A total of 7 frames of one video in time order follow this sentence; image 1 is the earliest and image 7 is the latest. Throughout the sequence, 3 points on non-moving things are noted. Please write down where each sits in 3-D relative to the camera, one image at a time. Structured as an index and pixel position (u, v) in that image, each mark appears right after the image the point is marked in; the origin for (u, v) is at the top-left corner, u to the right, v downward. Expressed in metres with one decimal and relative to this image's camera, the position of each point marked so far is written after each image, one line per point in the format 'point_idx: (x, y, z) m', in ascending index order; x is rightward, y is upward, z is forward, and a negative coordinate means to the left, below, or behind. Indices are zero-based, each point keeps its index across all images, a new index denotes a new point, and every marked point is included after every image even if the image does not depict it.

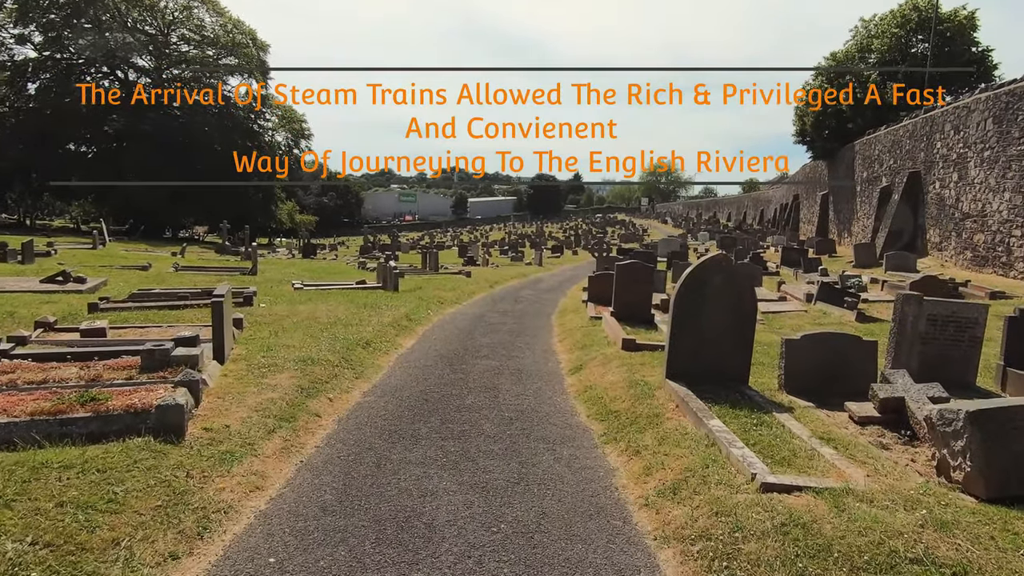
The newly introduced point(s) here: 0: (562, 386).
0: (+0.7, -1.3, +7.2) m
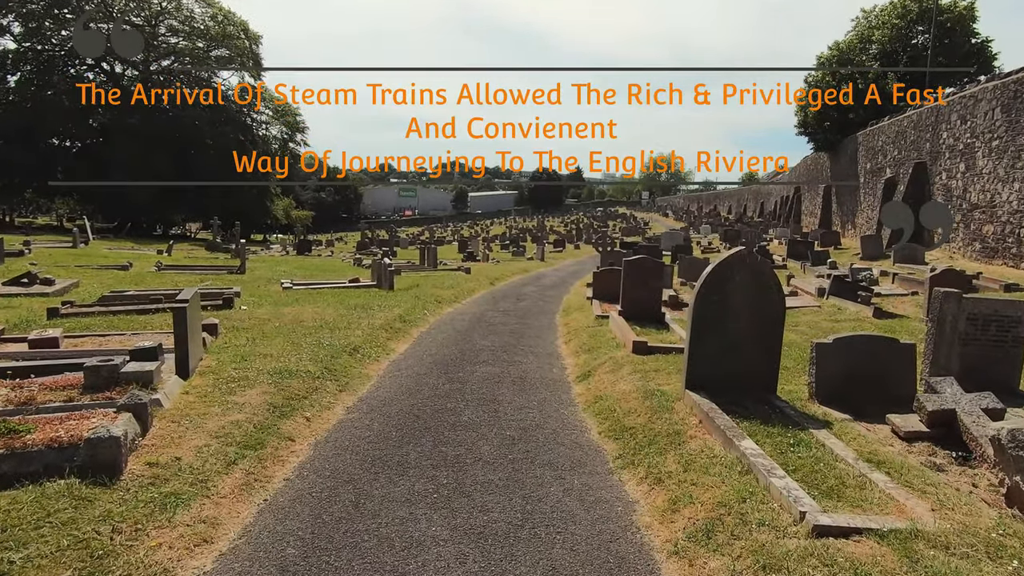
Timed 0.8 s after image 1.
0: (+0.7, -1.3, +6.5) m
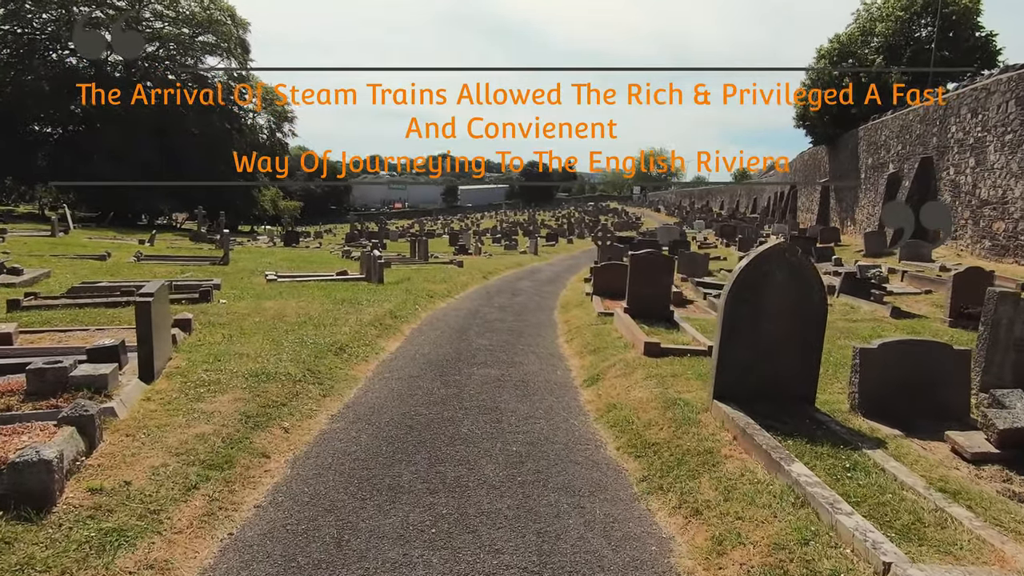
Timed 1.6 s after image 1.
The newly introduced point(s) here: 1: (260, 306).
0: (+0.7, -1.3, +5.9) m
1: (-5.2, -0.4, +11.0) m
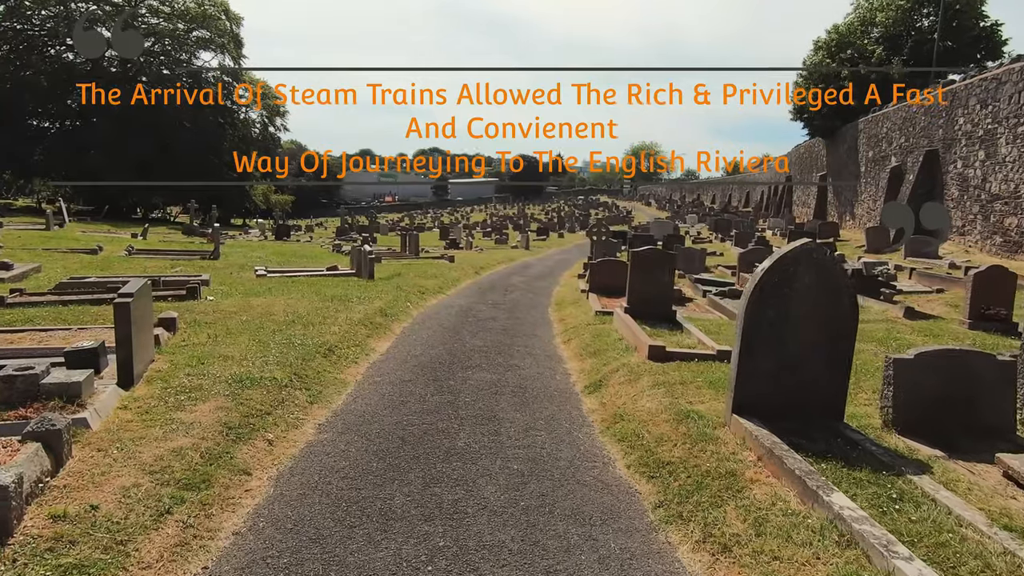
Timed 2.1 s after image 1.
0: (+0.7, -1.3, +5.6) m
1: (-5.2, -0.3, +10.6) m
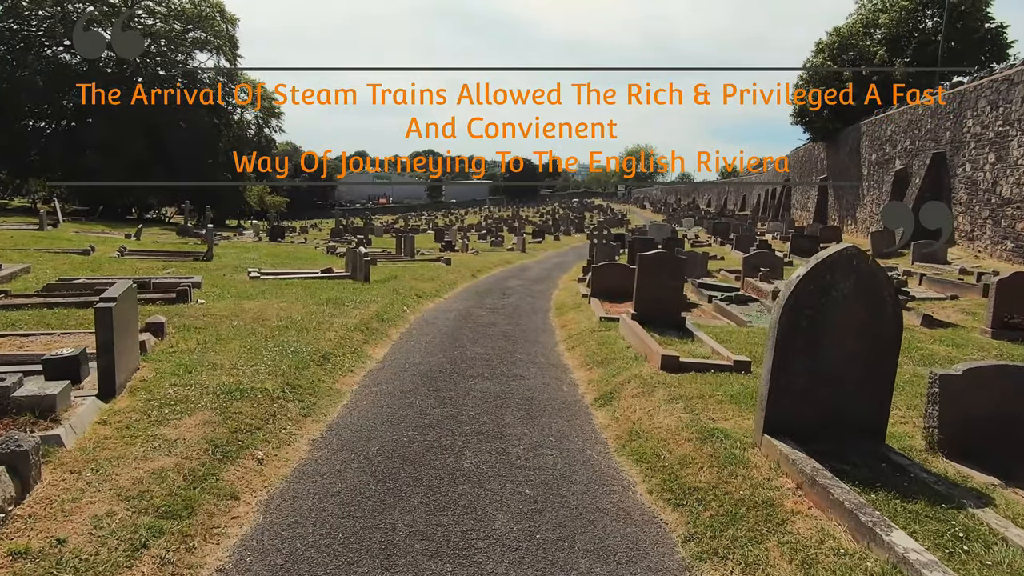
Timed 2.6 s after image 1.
0: (+0.8, -1.4, +5.2) m
1: (-5.2, -0.4, +10.2) m
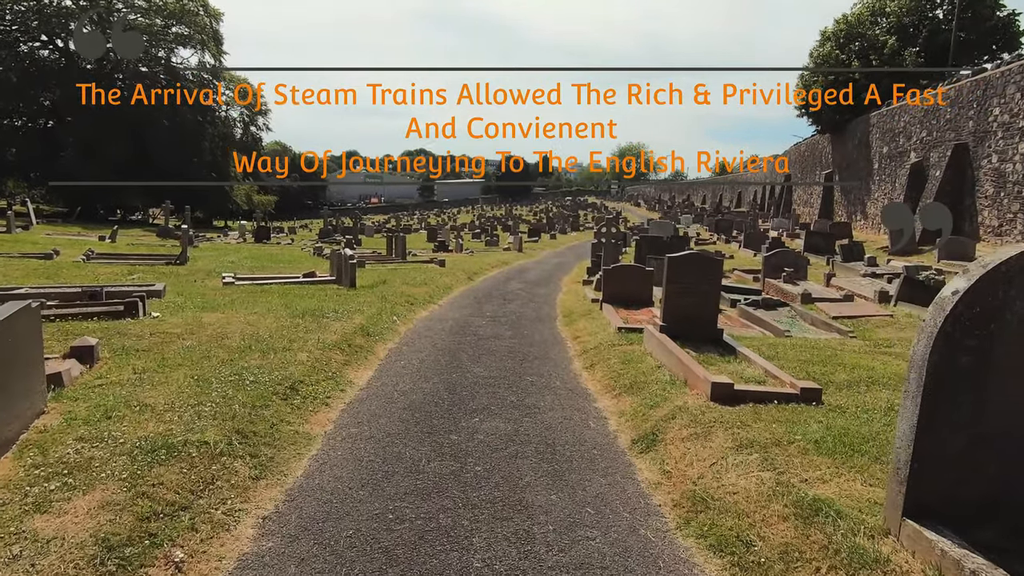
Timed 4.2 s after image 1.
0: (+1.0, -1.5, +3.9) m
1: (-5.1, -0.5, +8.8) m
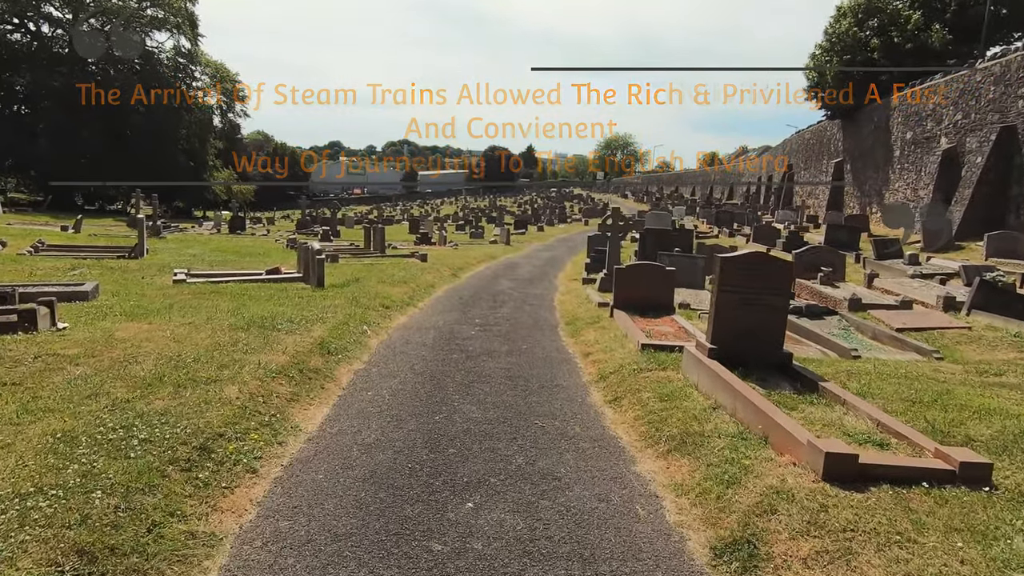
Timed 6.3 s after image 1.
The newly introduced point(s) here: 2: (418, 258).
0: (+1.1, -1.7, +2.2) m
1: (-5.1, -0.6, +6.9) m
2: (-2.7, +0.8, +15.9) m
